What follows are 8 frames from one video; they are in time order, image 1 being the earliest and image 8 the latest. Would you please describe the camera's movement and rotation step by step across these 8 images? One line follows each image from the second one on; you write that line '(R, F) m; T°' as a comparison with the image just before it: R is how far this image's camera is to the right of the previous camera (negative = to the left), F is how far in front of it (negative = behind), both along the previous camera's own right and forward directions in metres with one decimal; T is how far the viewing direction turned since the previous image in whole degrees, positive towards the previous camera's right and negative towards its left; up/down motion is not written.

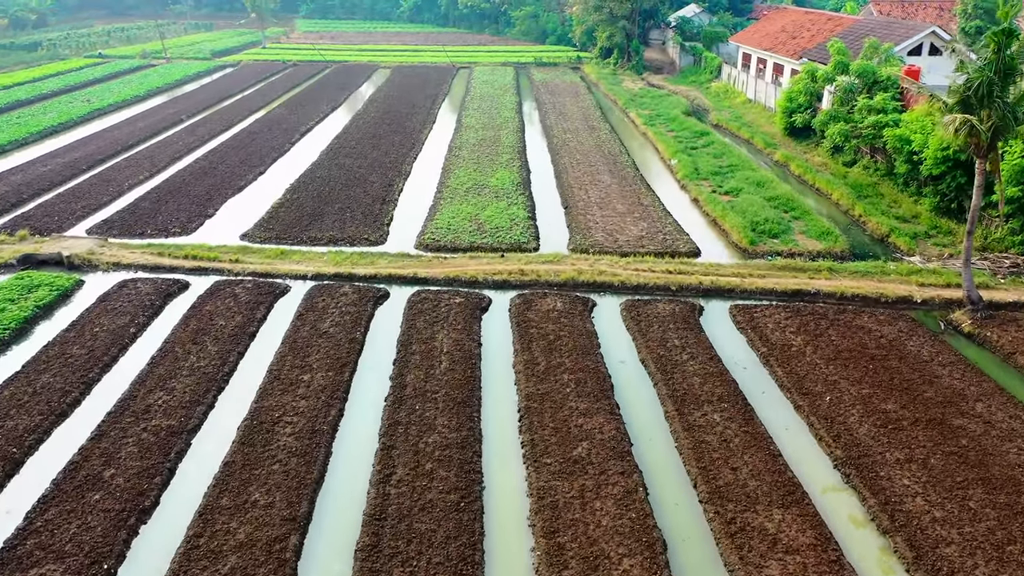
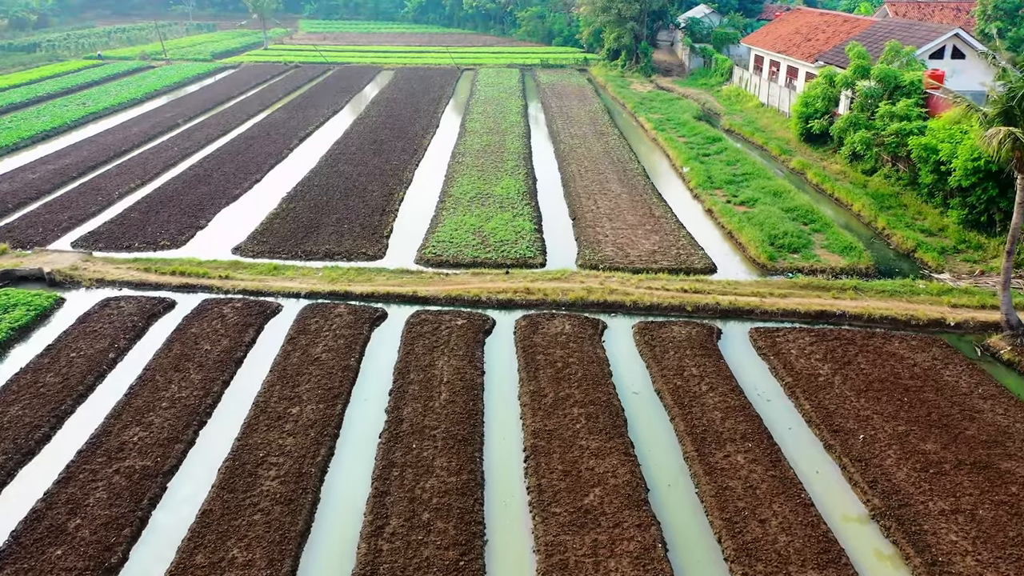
(0.0, +0.8) m; 0°
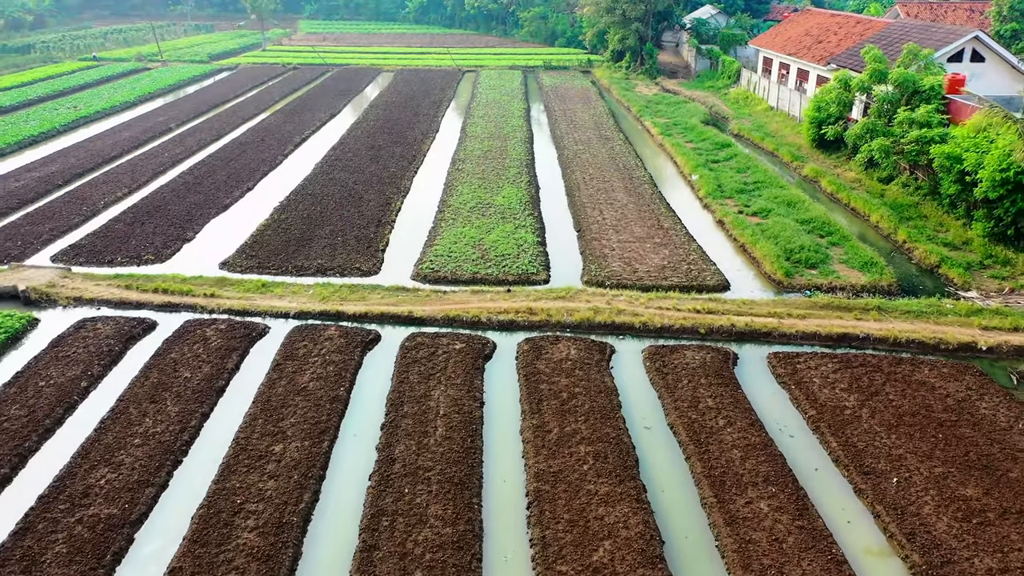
(0.0, +0.8) m; 0°
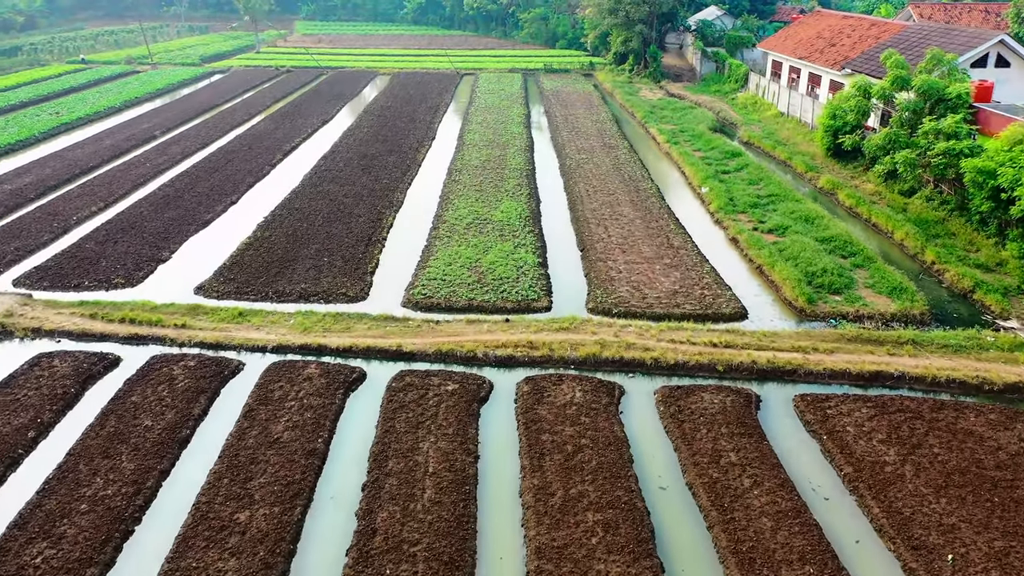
(0.0, +1.1) m; 0°
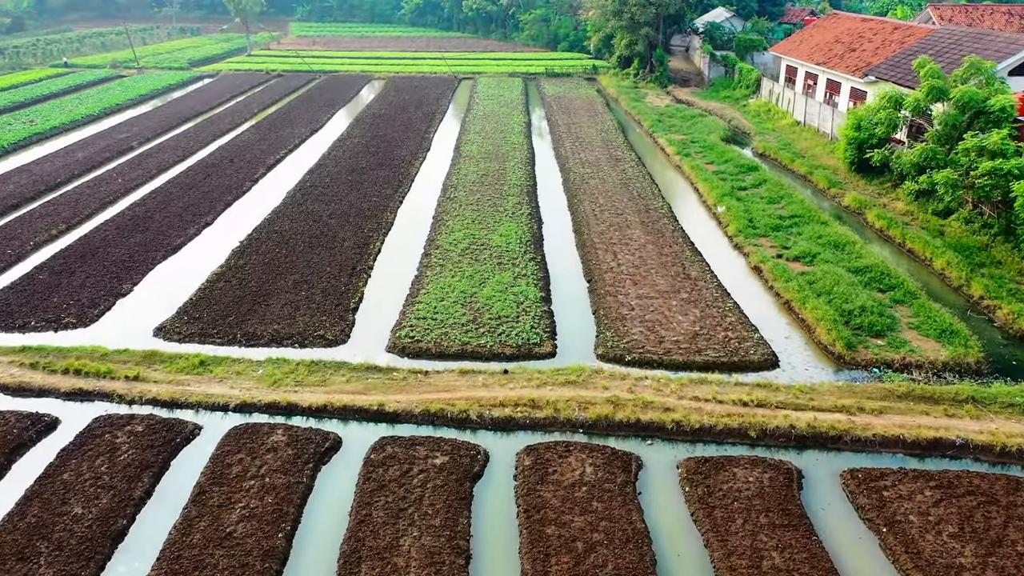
(0.0, +1.6) m; 0°
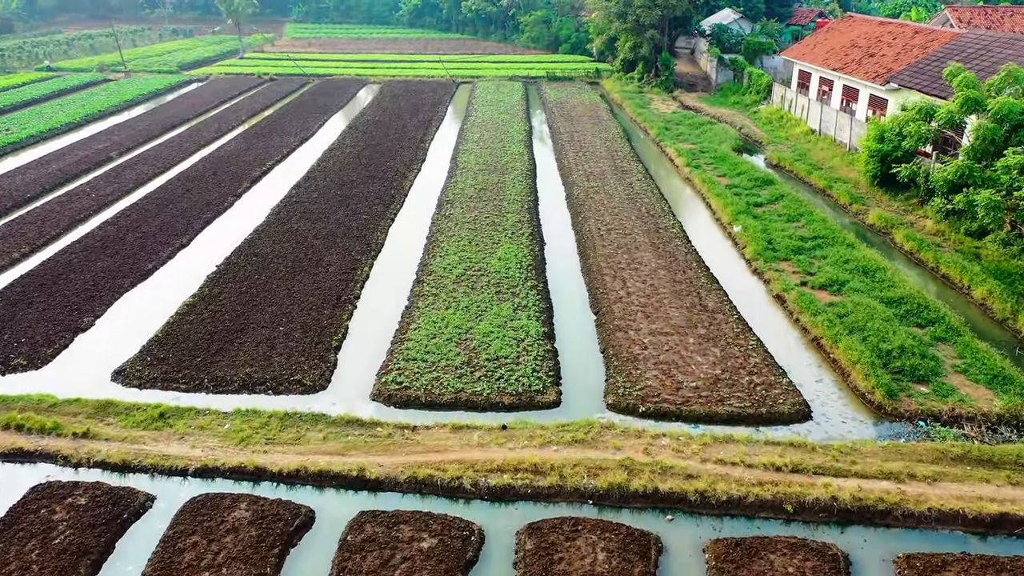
(0.0, +1.3) m; 0°
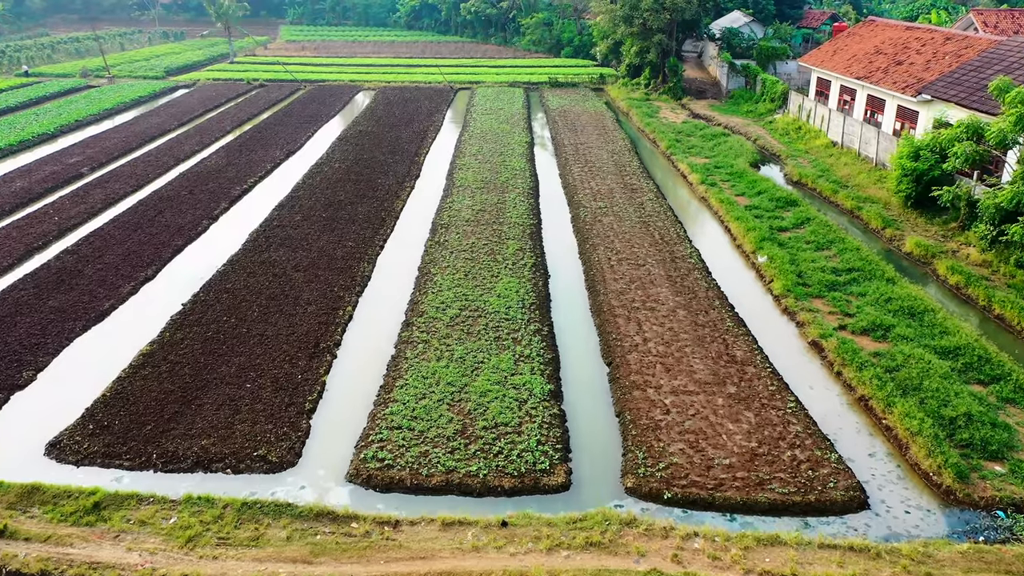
(0.0, +1.6) m; 0°
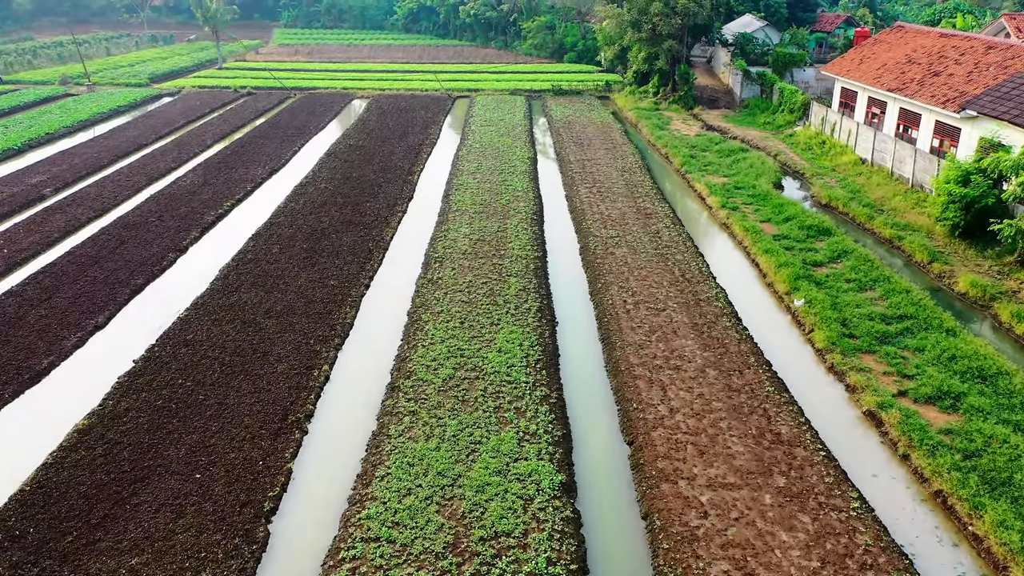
(0.0, +1.8) m; 0°
